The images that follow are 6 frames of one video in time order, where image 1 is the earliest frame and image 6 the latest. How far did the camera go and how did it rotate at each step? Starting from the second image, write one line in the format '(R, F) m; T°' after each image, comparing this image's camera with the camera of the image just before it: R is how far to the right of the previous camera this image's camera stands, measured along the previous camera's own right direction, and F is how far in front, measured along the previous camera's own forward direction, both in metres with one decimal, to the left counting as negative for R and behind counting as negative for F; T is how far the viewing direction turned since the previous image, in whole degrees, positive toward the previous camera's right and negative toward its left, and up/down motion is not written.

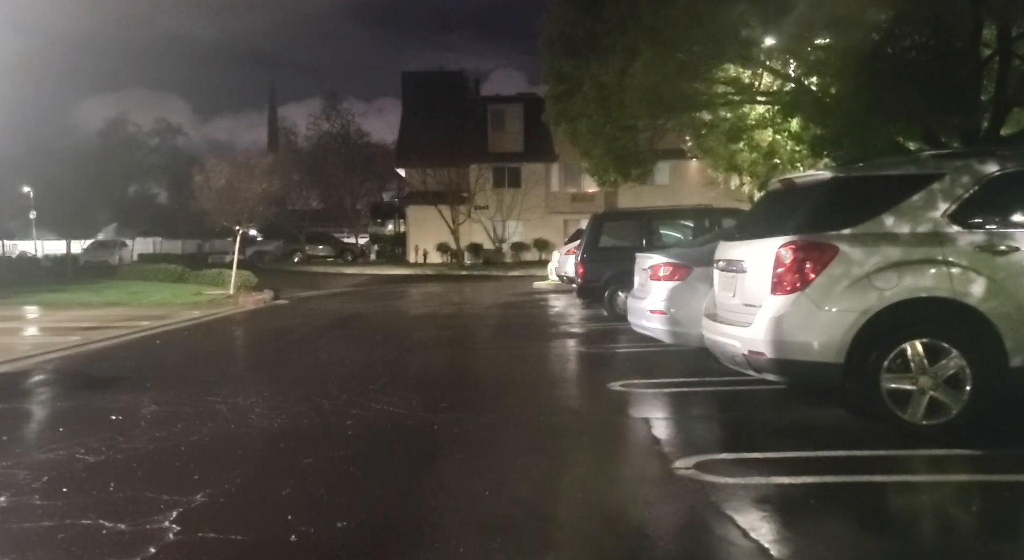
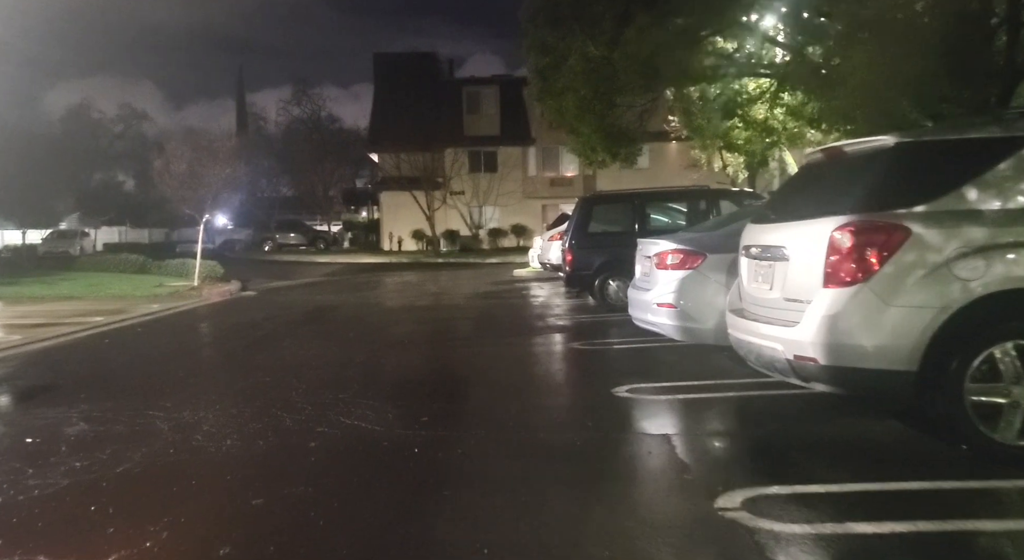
(-0.1, +1.1) m; +2°
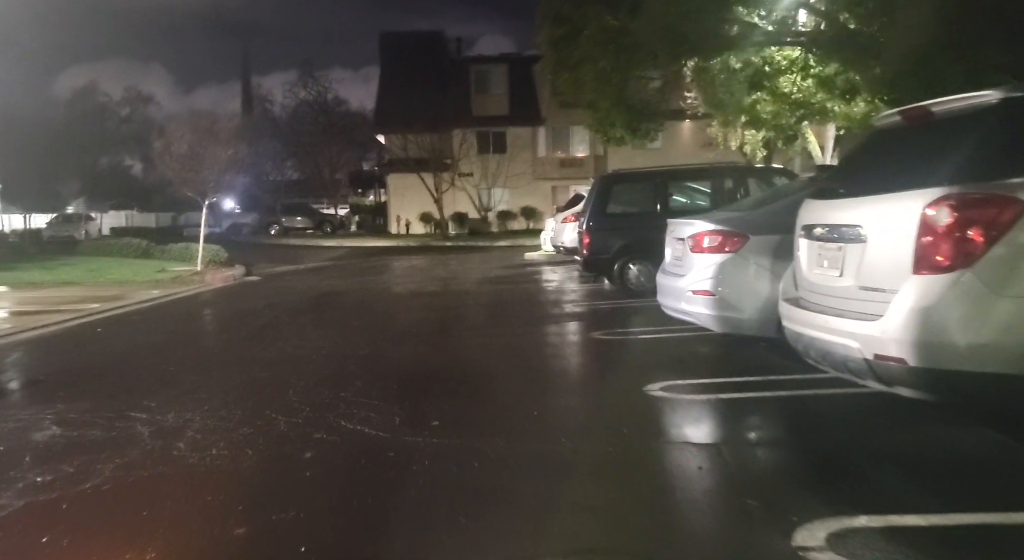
(-0.1, +0.8) m; -1°
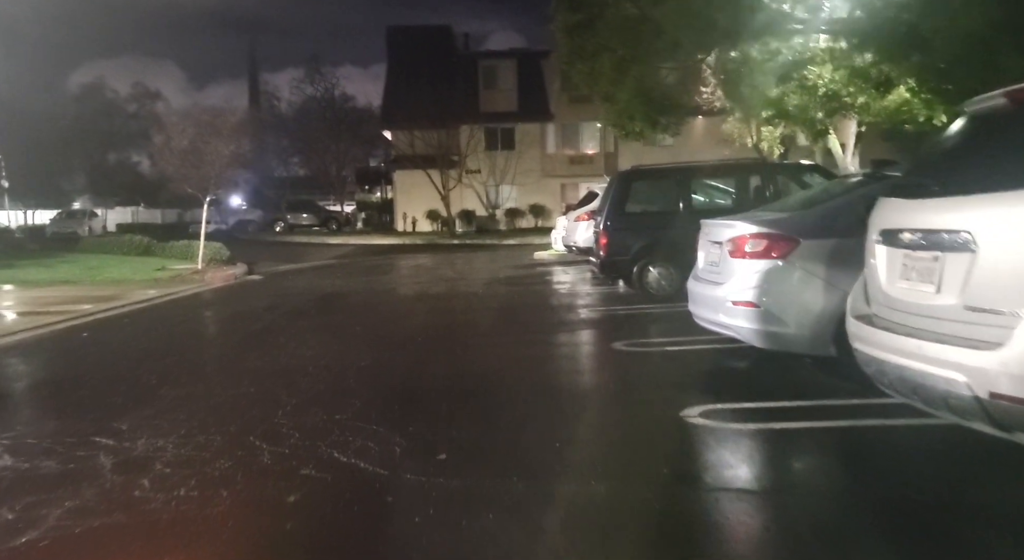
(-0.1, +0.8) m; -1°
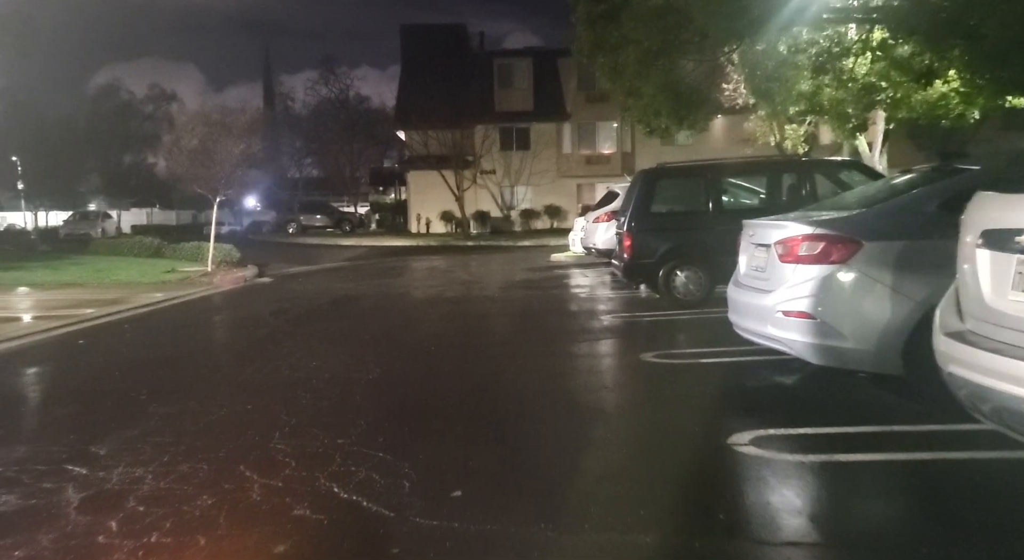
(-0.1, +0.7) m; -1°
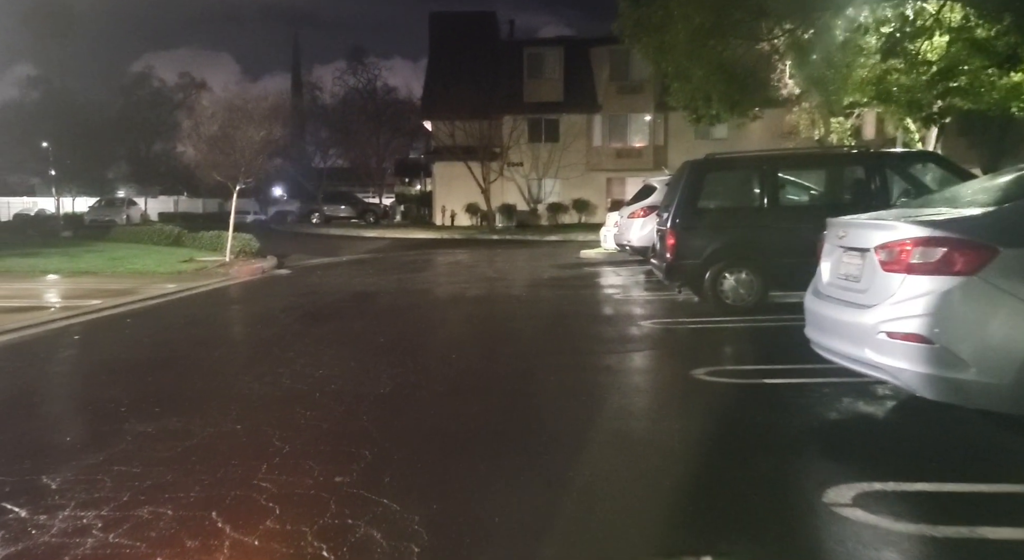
(-0.1, +1.0) m; -2°
